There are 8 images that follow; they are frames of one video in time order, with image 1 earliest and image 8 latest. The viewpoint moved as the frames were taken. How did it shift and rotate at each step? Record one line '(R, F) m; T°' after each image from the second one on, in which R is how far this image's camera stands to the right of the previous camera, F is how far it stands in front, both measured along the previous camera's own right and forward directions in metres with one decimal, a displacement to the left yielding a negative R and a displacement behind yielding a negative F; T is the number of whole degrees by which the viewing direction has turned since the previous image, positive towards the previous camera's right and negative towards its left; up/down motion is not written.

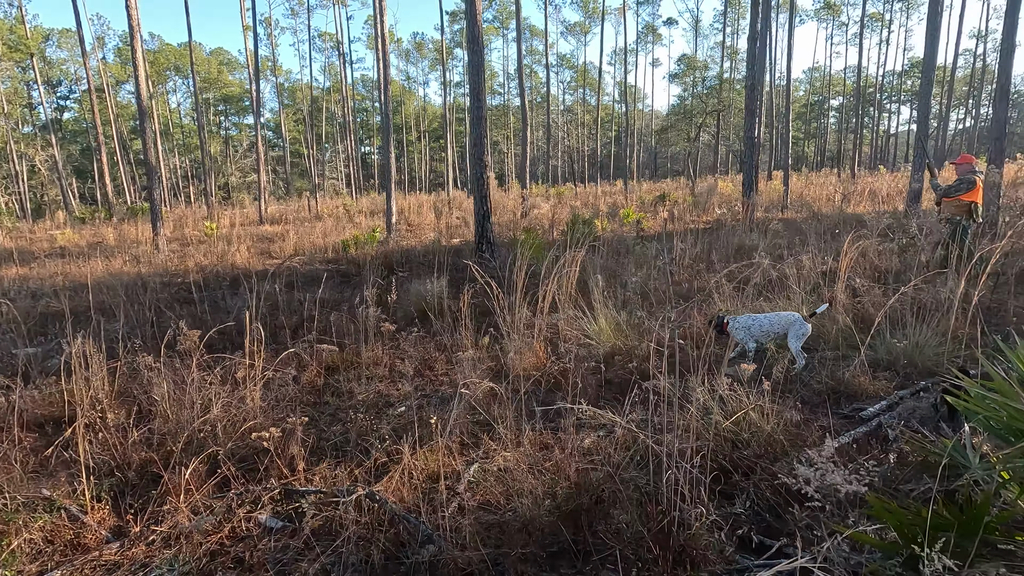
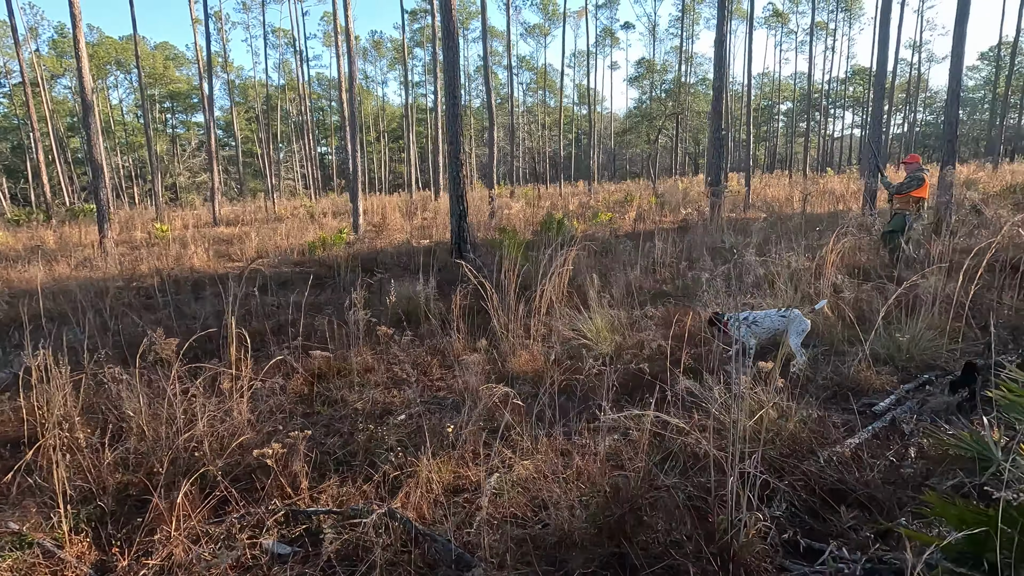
(-0.3, +0.1) m; +4°
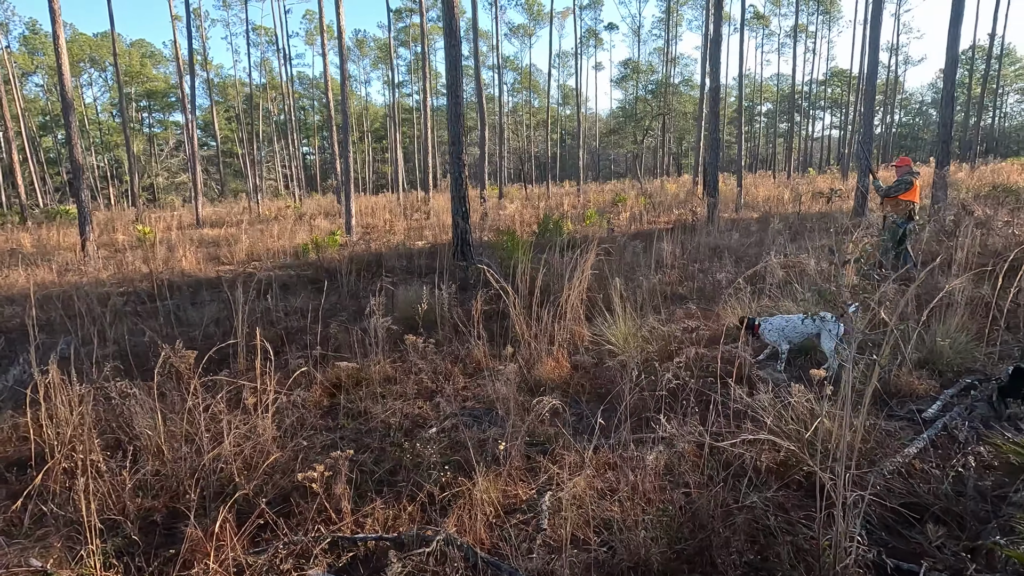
(-0.3, +0.1) m; +2°
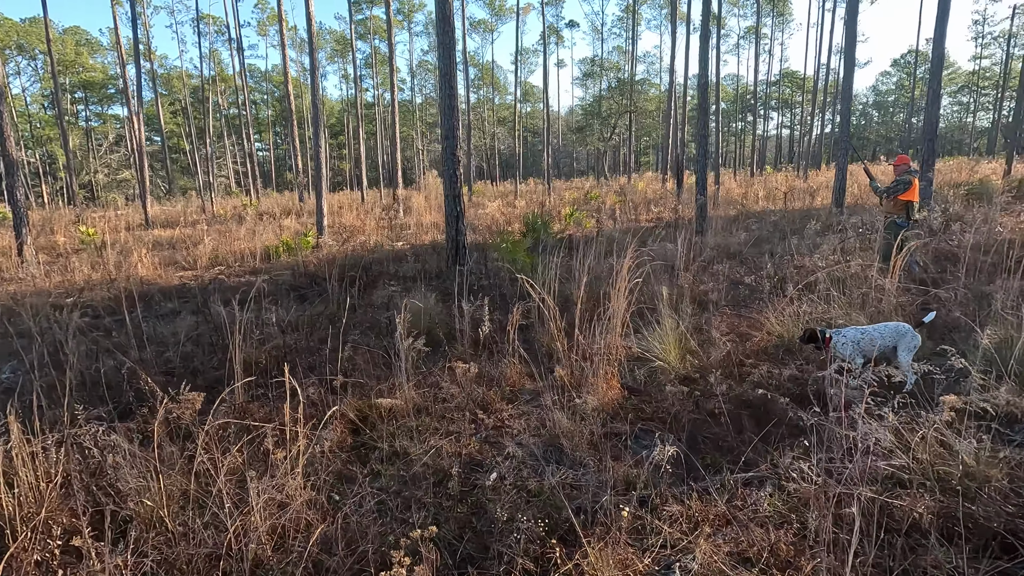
(-0.5, +0.5) m; +4°
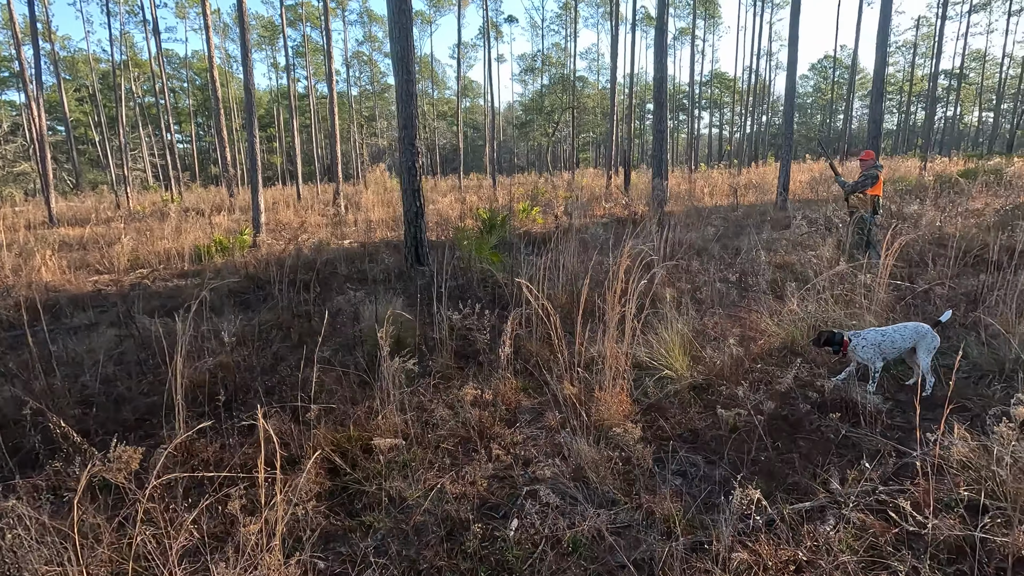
(-0.3, +0.5) m; +6°
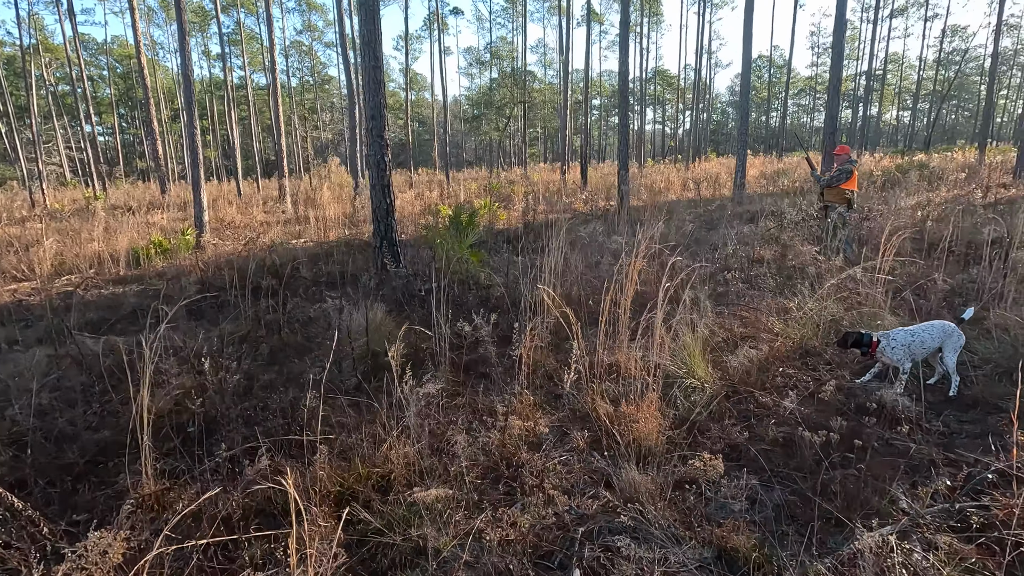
(-0.4, +0.3) m; +6°
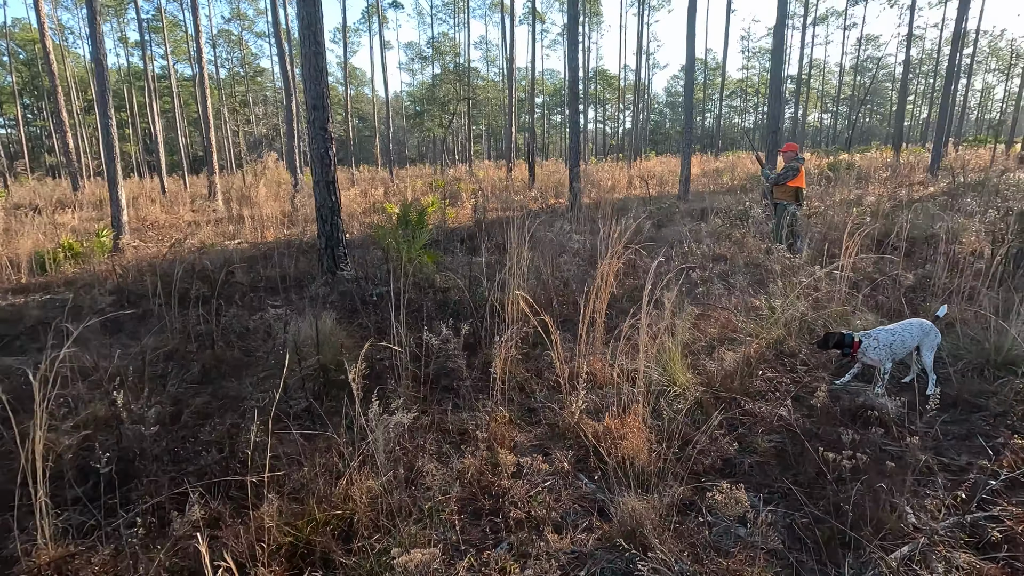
(-0.1, +0.3) m; +6°
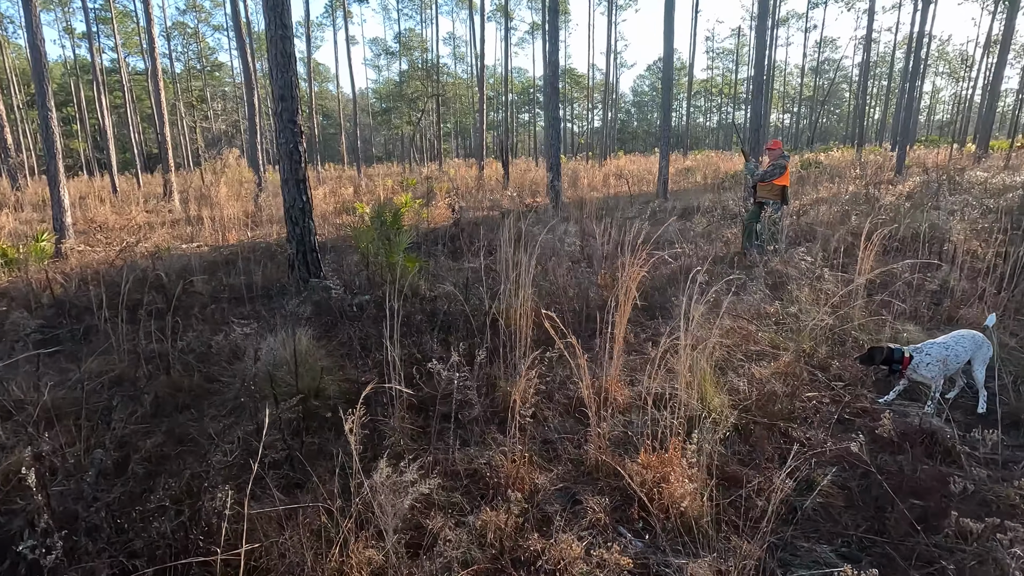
(-0.2, +0.4) m; +3°
